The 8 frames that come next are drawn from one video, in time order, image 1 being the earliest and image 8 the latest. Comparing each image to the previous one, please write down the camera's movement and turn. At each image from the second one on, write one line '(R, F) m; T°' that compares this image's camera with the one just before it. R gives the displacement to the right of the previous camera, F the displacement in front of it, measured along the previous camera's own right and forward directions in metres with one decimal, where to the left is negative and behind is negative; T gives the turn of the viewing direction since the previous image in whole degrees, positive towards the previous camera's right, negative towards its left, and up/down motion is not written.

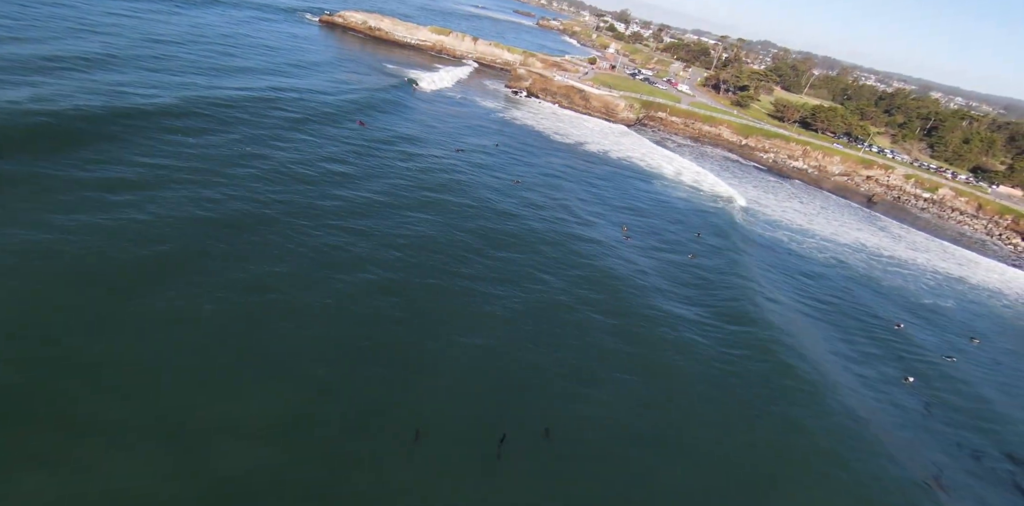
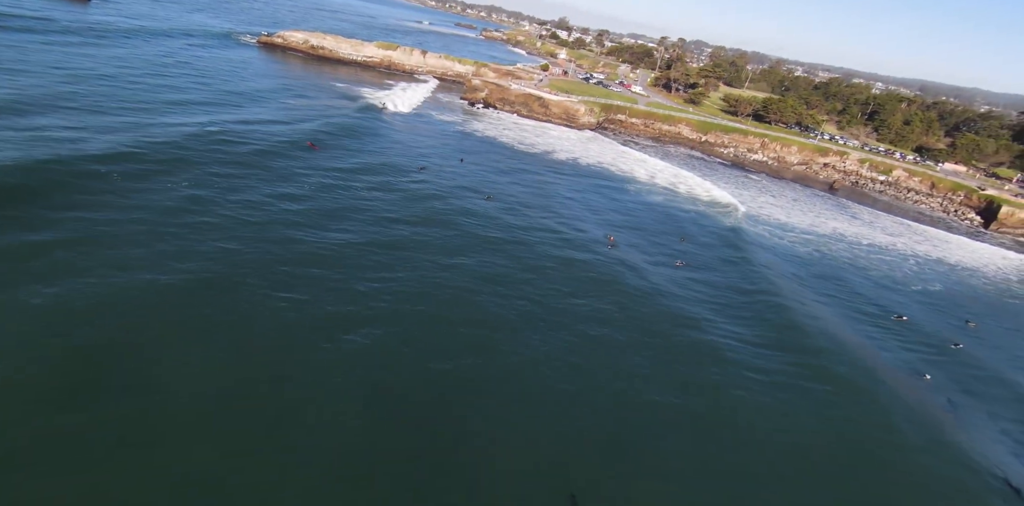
(-1.4, +2.9) m; +4°
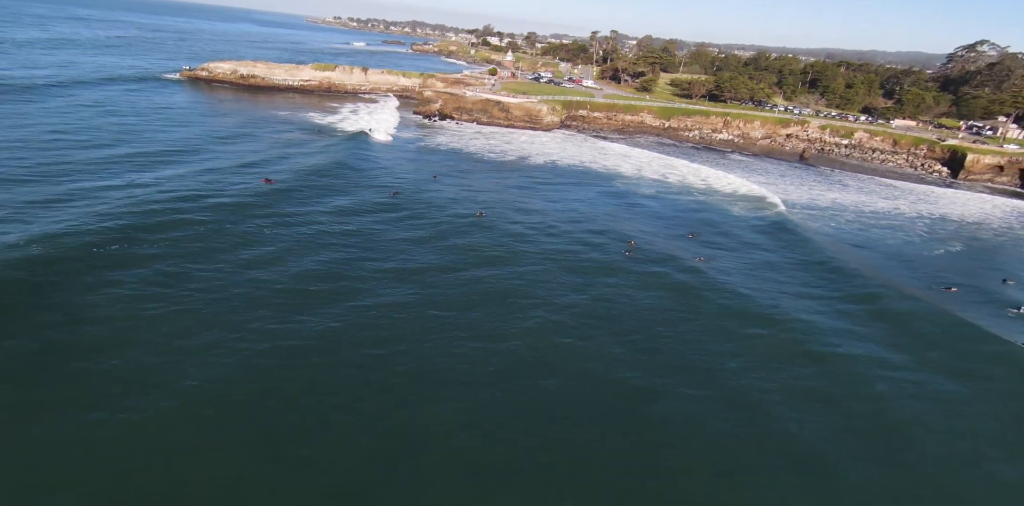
(-2.9, +4.8) m; +5°
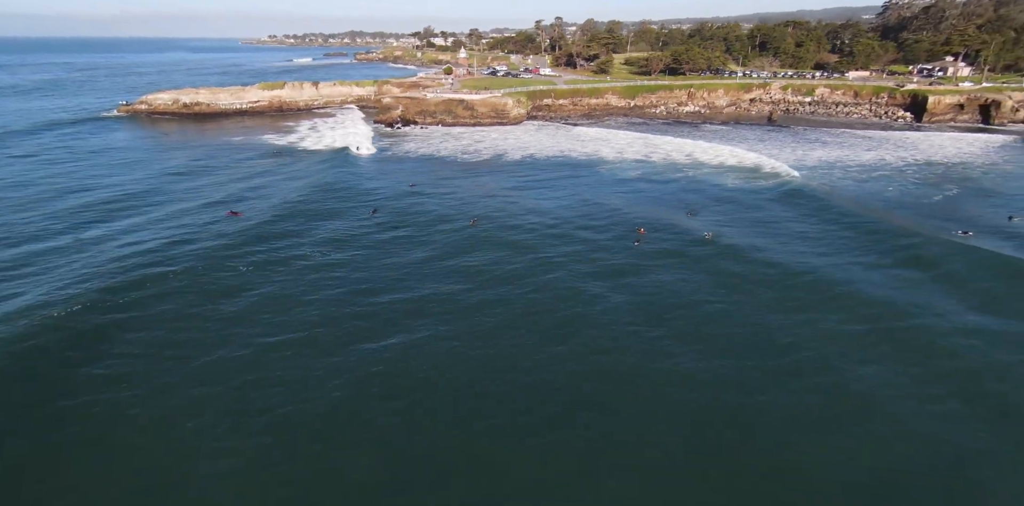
(-1.7, +2.4) m; +3°
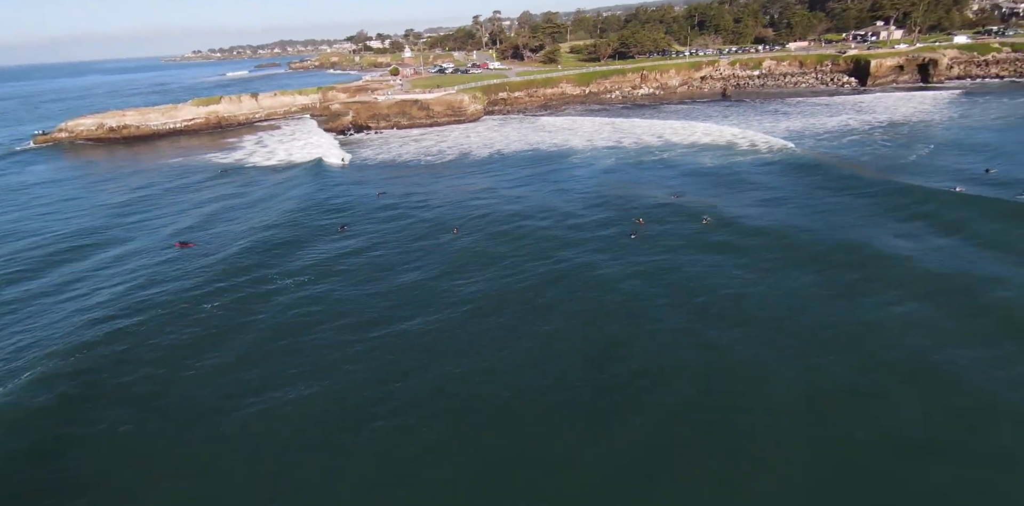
(-1.7, +2.2) m; +4°
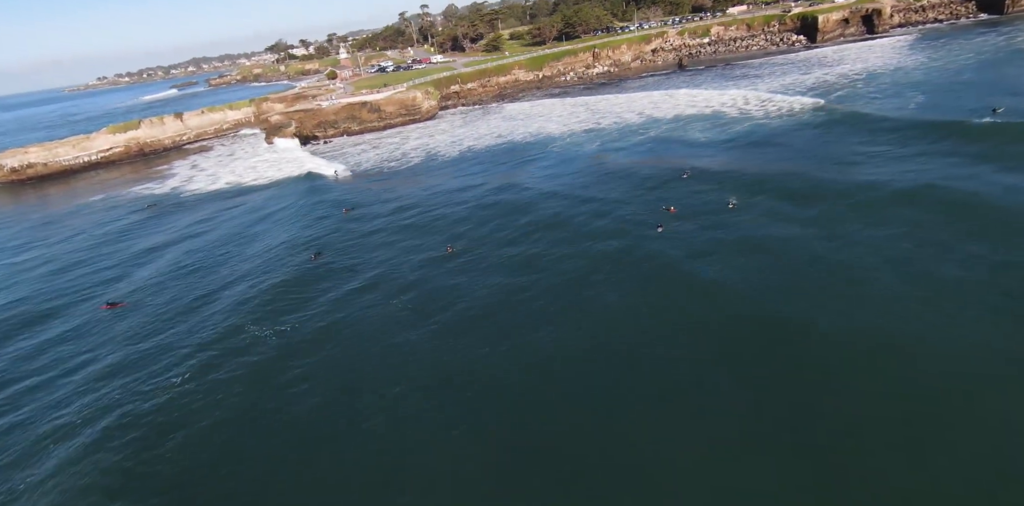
(-2.7, +4.2) m; +5°
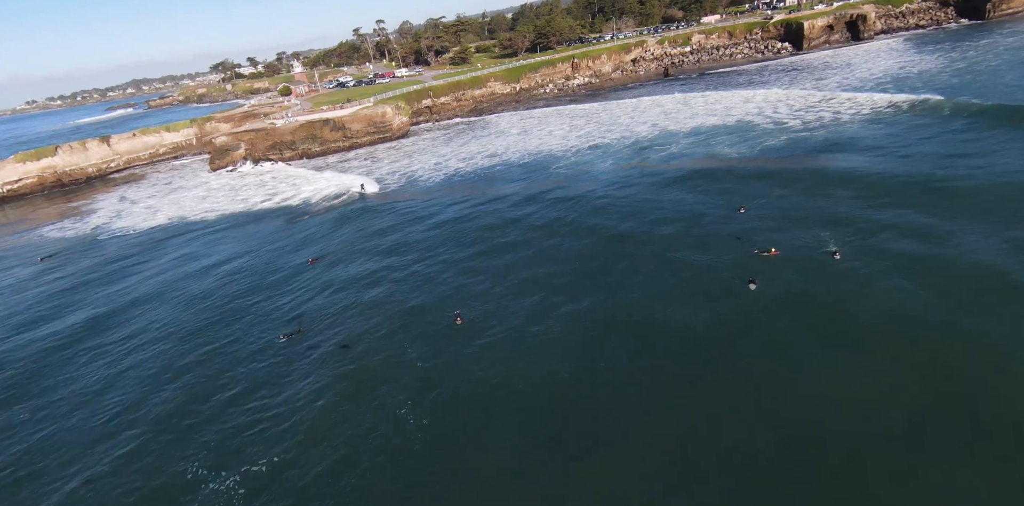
(-2.6, +6.8) m; +4°
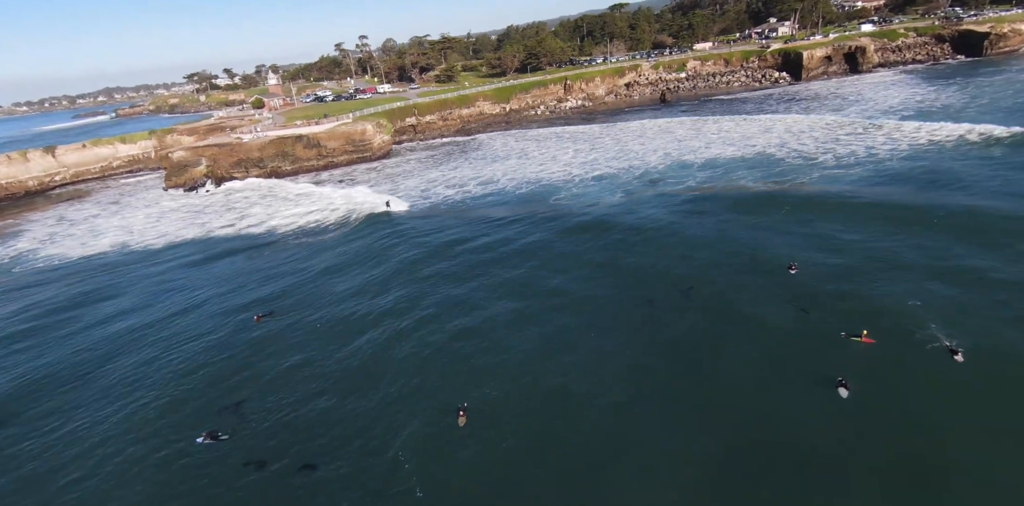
(-1.0, +4.4) m; +2°
